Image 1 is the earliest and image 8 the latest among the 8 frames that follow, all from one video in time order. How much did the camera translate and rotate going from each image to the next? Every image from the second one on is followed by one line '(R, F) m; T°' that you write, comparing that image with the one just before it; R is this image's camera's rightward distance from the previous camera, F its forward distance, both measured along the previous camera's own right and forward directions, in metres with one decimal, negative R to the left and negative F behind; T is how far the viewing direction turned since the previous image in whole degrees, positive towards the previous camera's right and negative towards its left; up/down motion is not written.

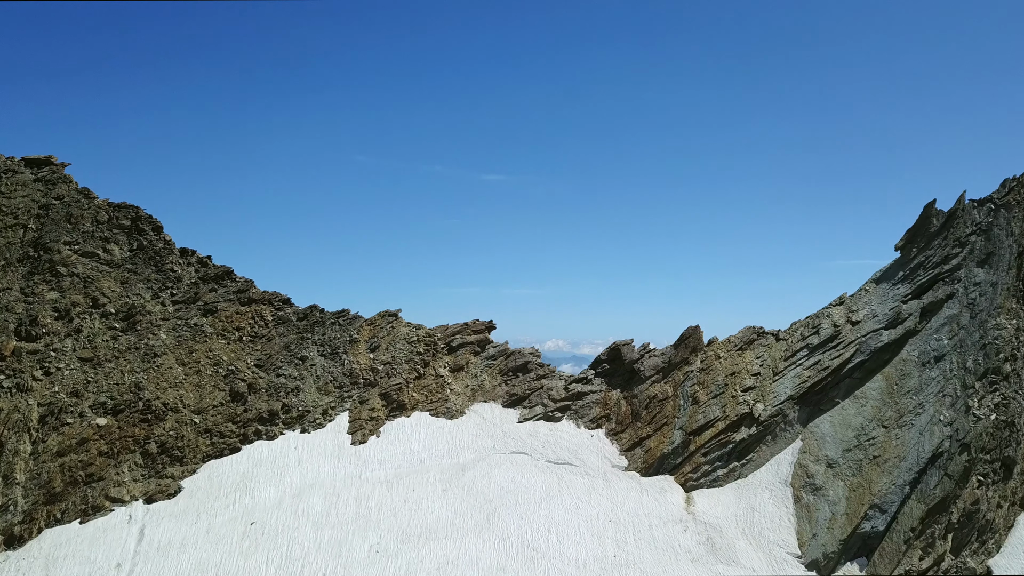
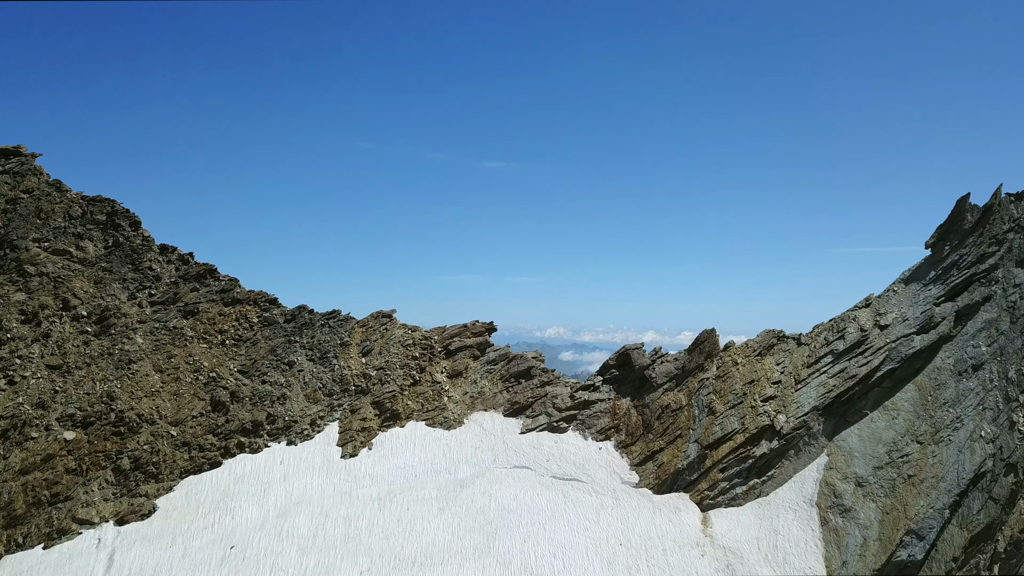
(-0.1, +3.6) m; 0°
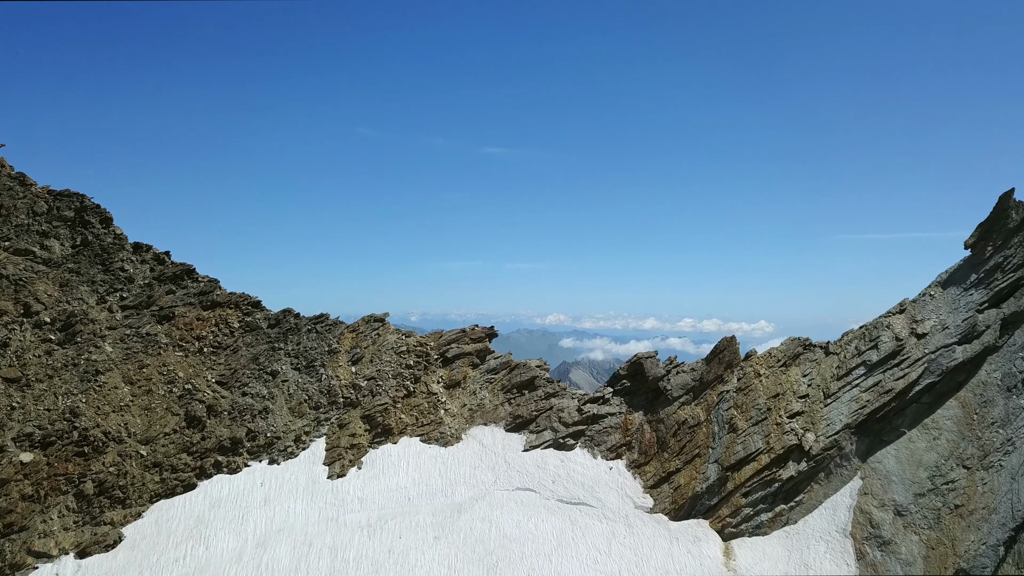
(-0.1, +4.1) m; 0°
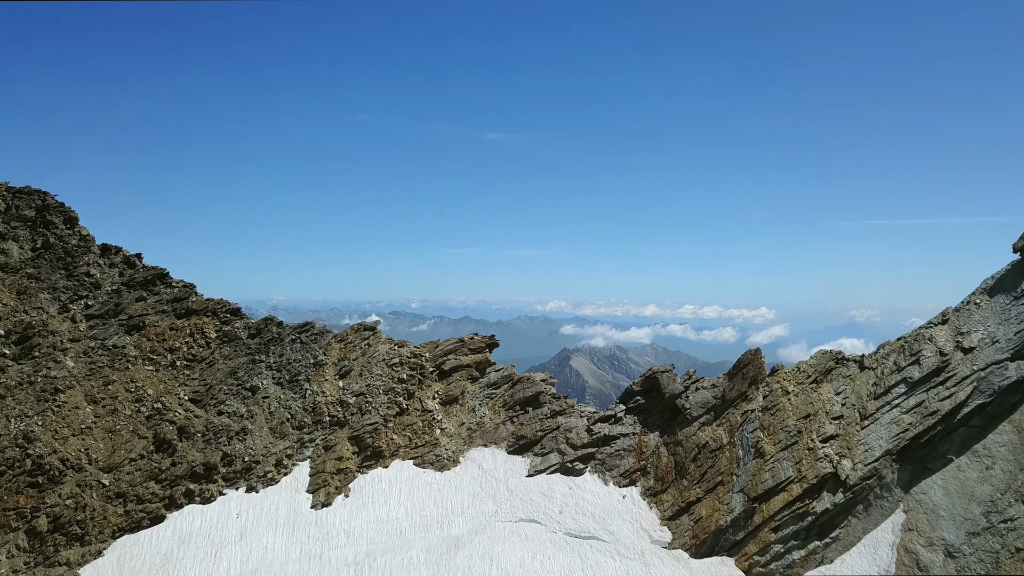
(-0.1, +4.2) m; 0°
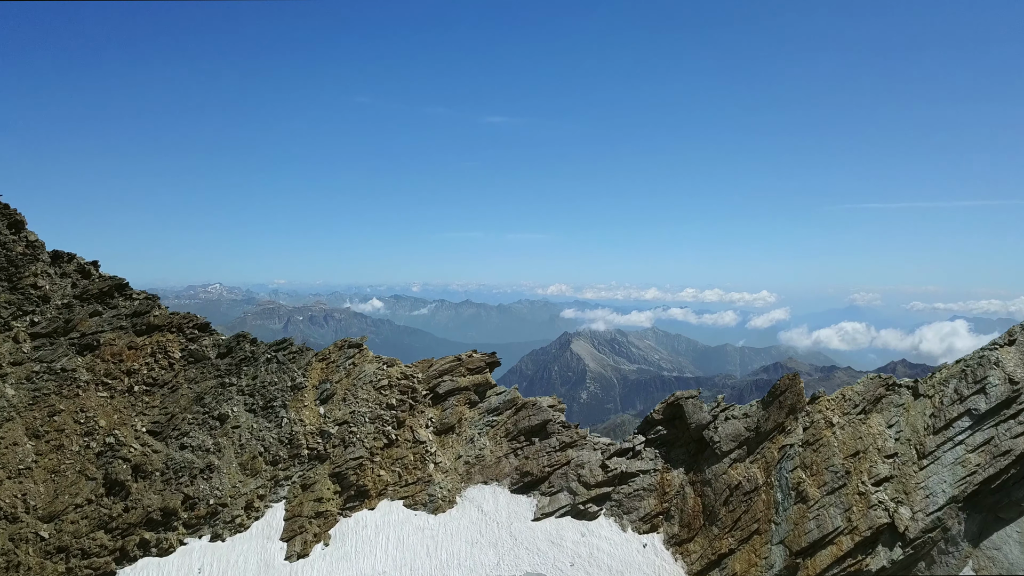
(-0.2, +5.3) m; 0°
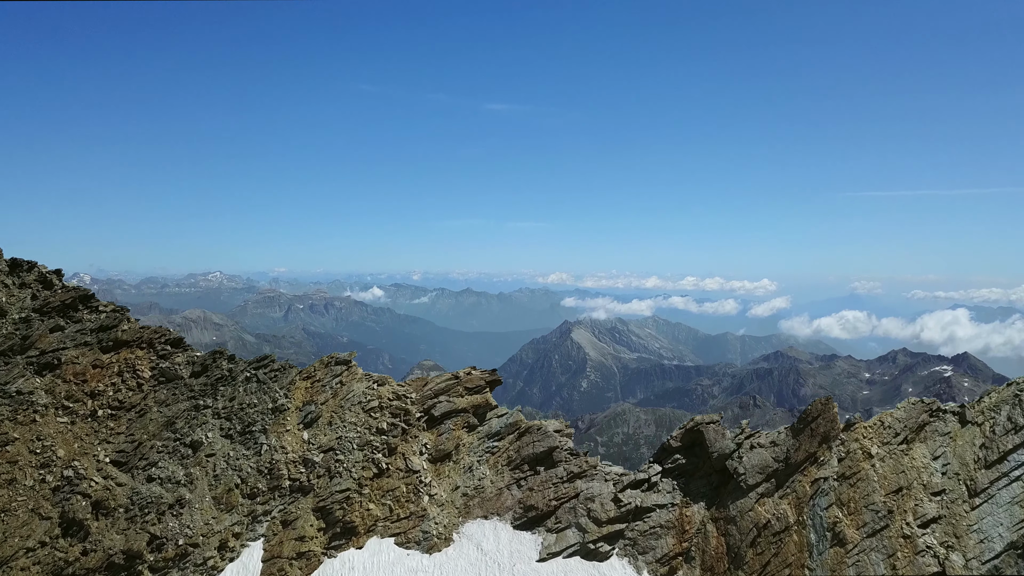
(-0.1, +3.6) m; 0°
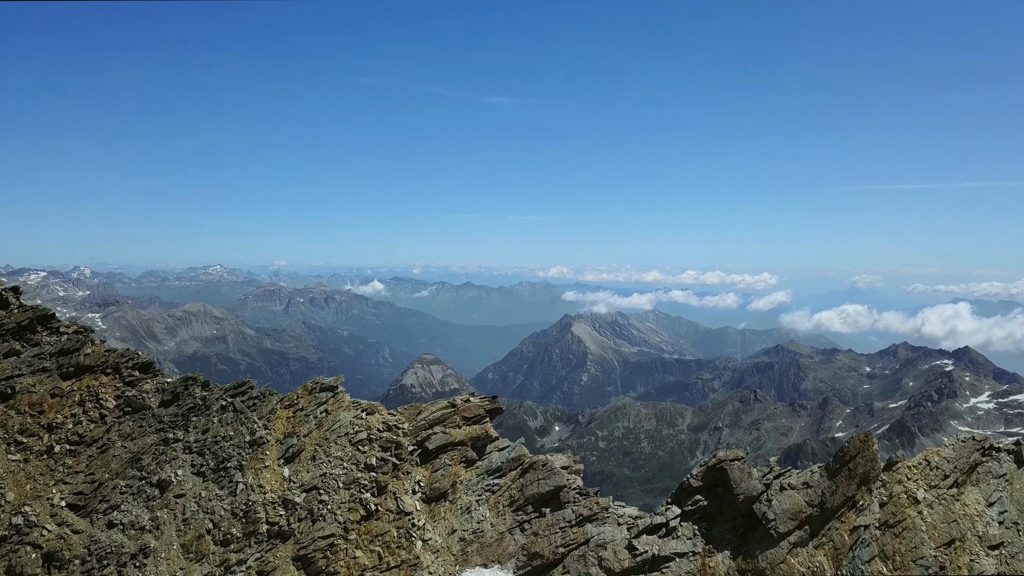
(-0.1, +3.4) m; 0°
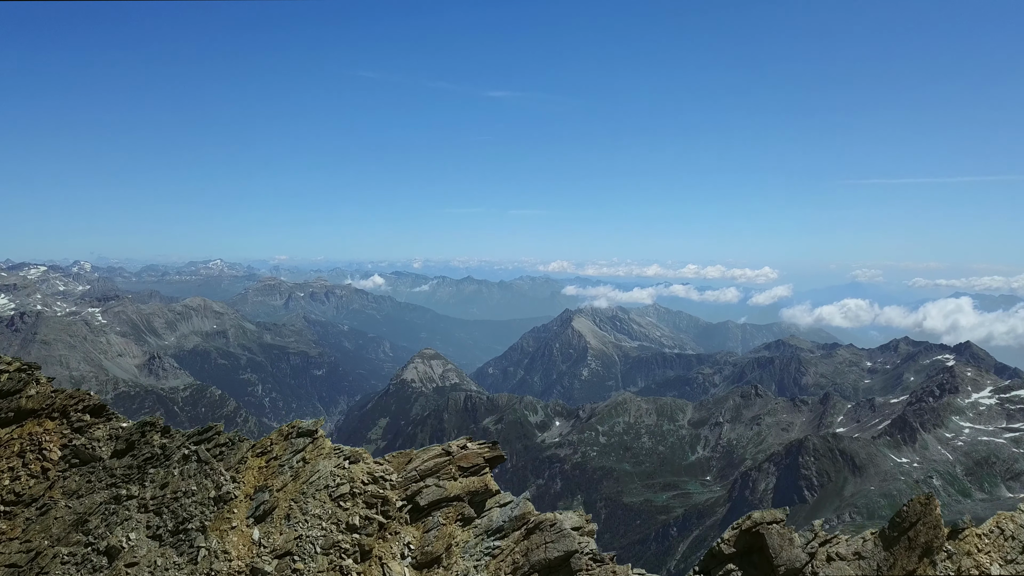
(-0.1, +4.2) m; 0°
